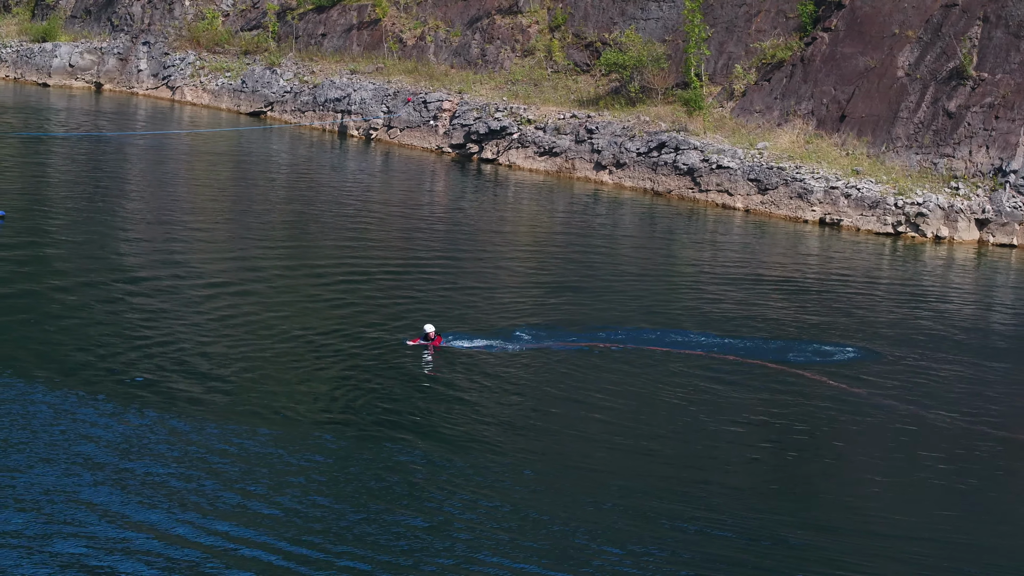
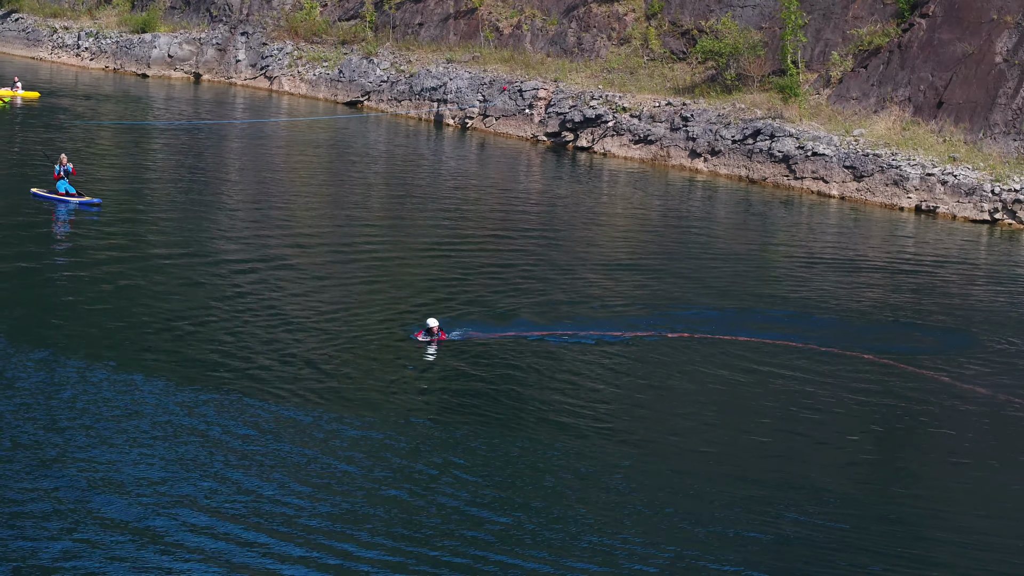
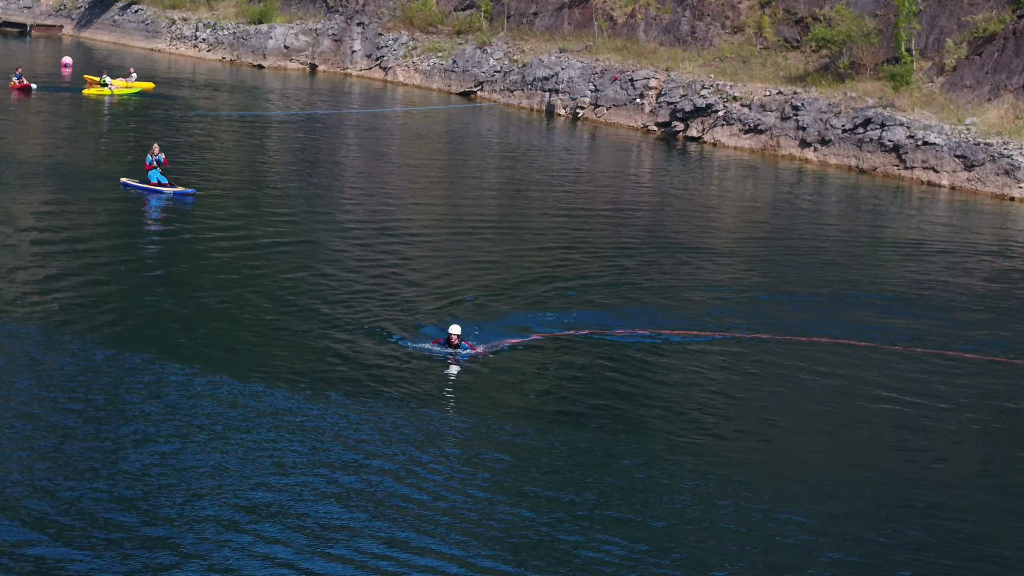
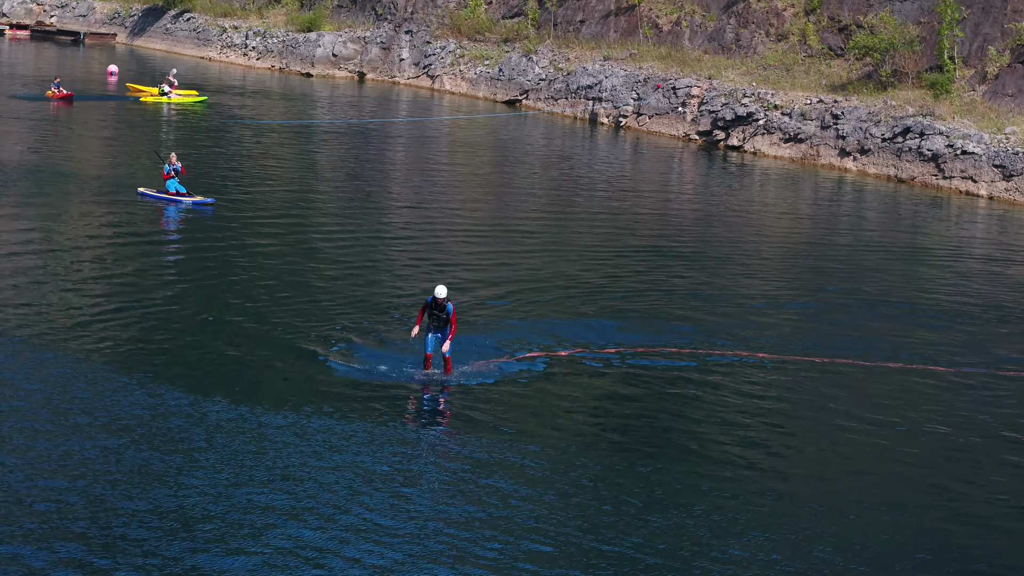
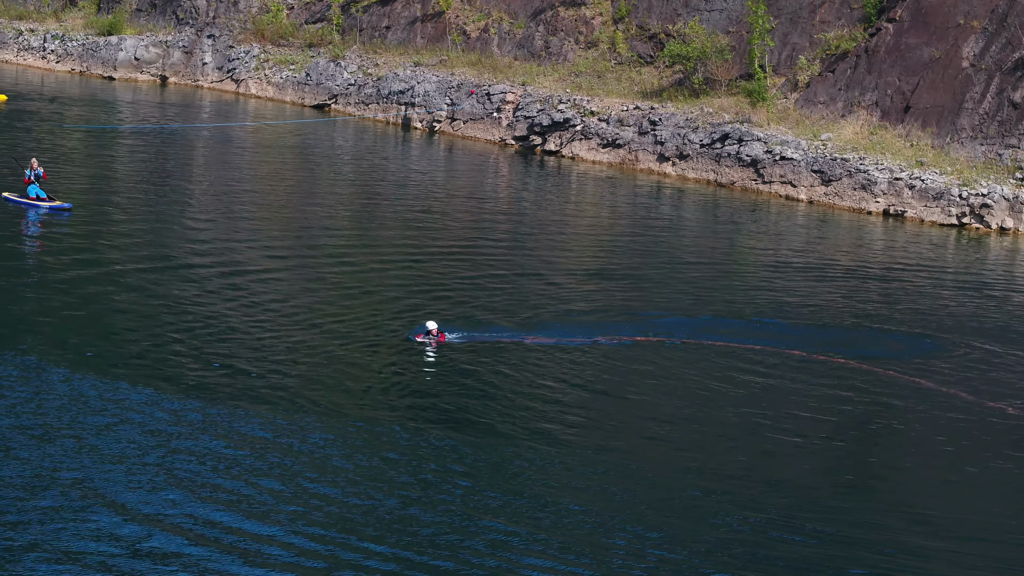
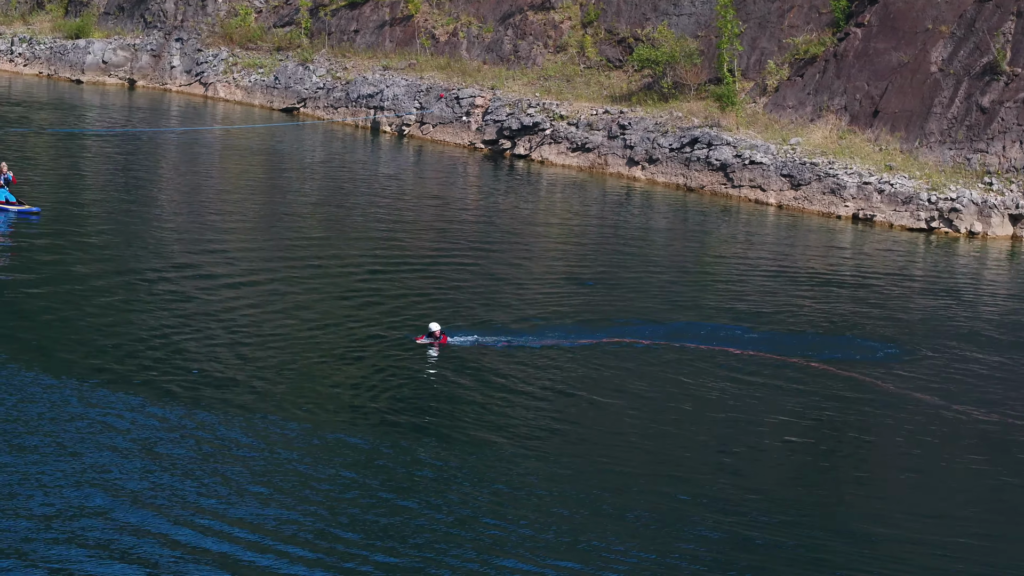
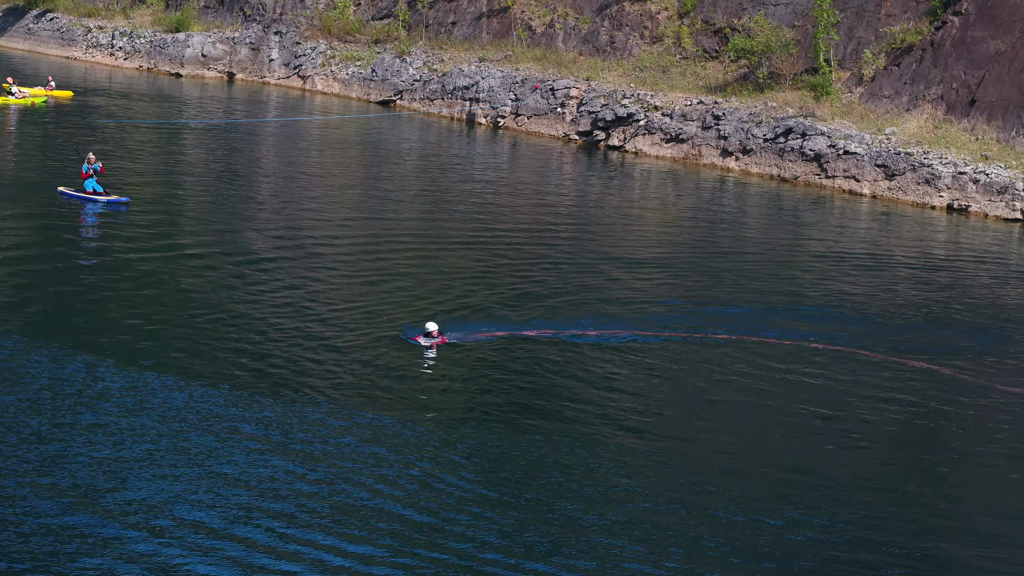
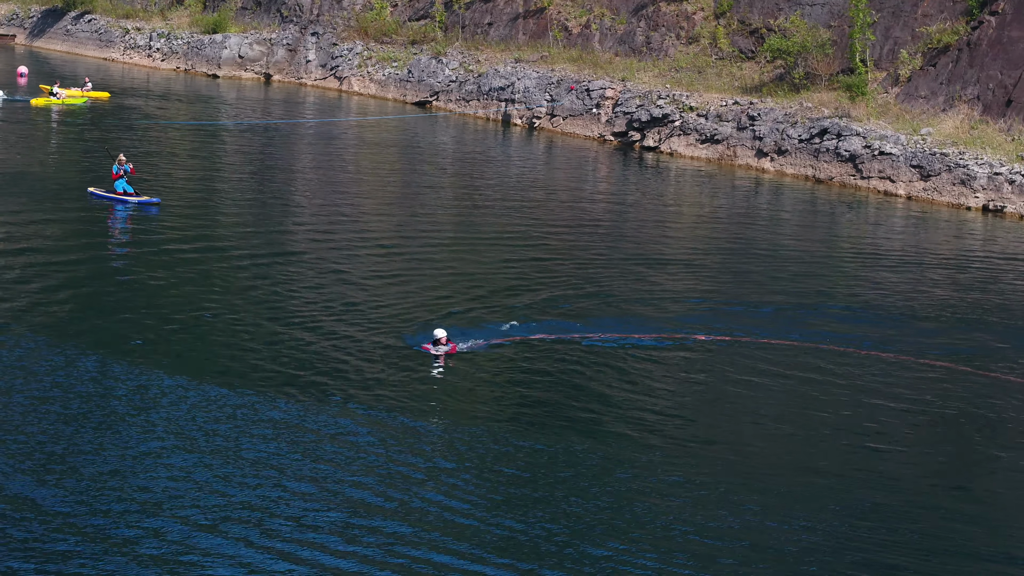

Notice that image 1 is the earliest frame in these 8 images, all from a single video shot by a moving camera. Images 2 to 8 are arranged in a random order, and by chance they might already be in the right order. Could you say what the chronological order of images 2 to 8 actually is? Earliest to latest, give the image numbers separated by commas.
6, 5, 2, 7, 8, 3, 4
